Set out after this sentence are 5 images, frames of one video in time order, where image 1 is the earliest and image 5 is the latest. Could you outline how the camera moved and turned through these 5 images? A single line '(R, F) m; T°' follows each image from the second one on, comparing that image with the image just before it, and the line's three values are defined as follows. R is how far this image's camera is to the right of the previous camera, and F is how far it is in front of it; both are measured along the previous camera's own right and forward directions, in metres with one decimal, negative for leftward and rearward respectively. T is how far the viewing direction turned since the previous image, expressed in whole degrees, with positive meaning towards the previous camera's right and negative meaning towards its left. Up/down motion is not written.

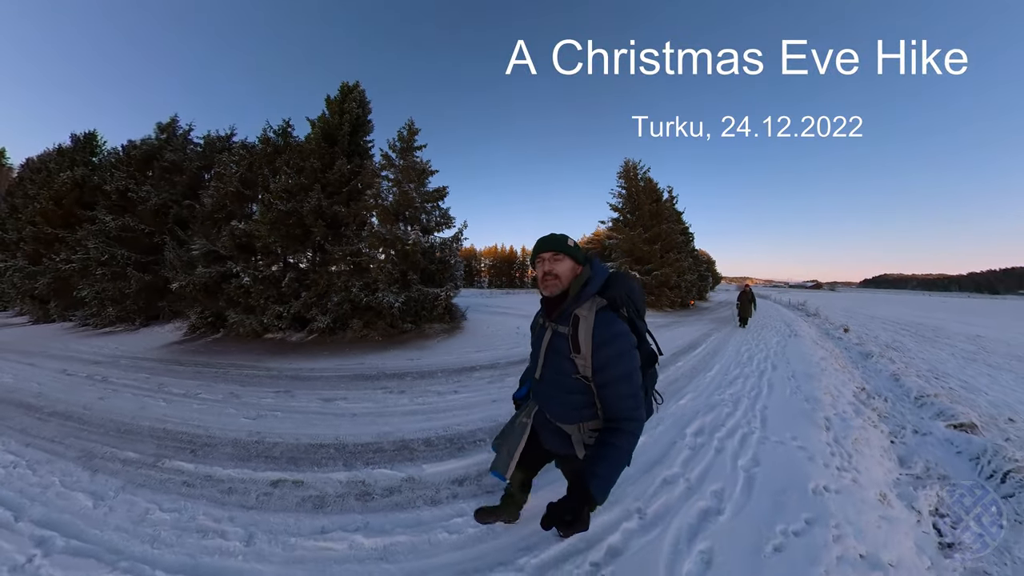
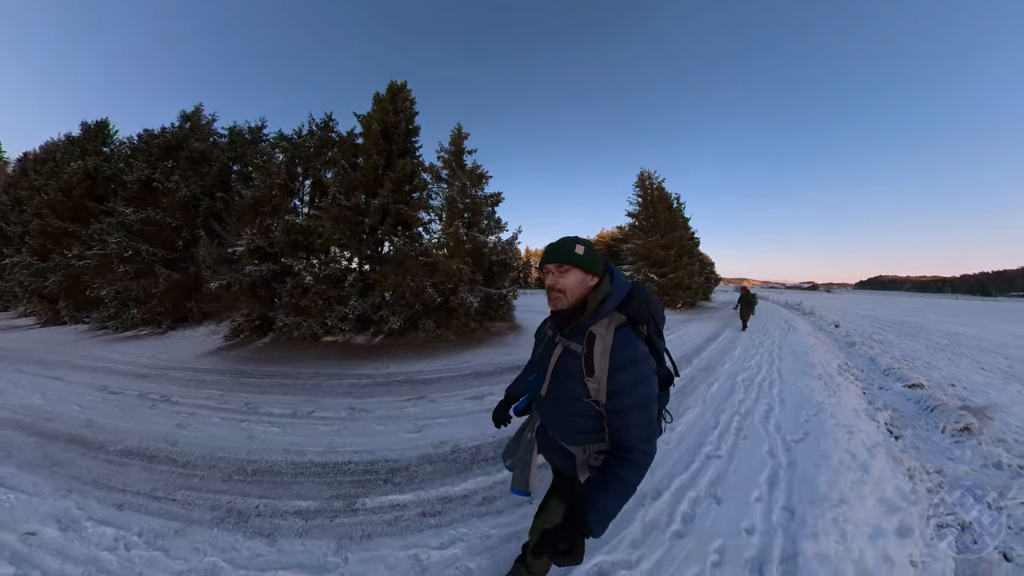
(-1.3, +0.4) m; +1°
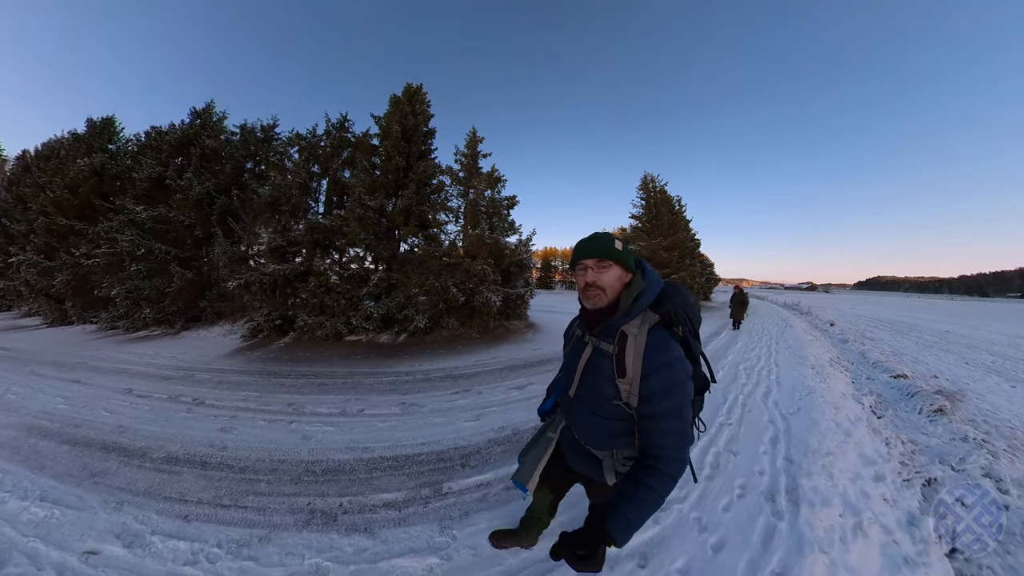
(-0.3, -0.1) m; 0°
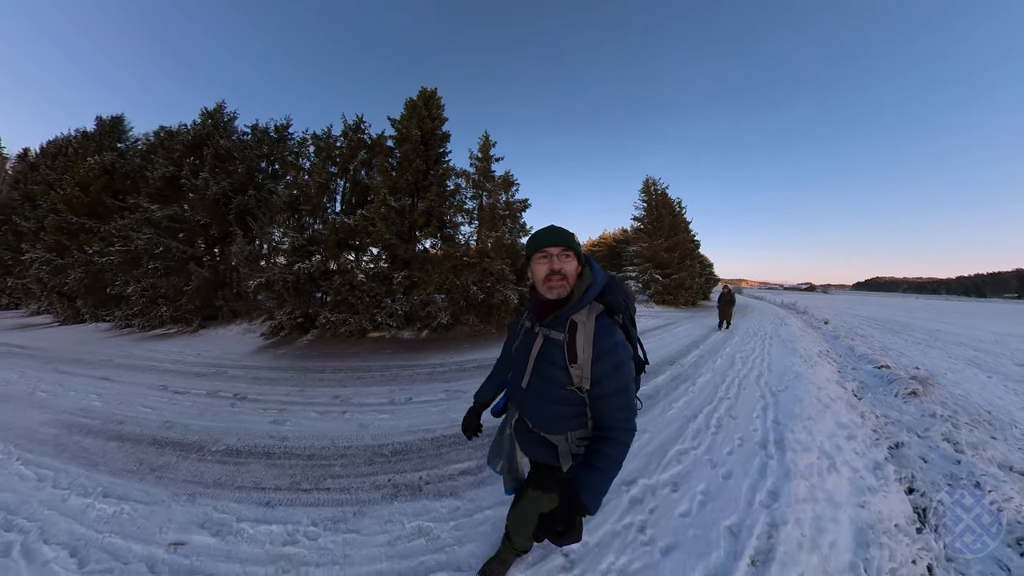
(-0.3, -0.3) m; 0°
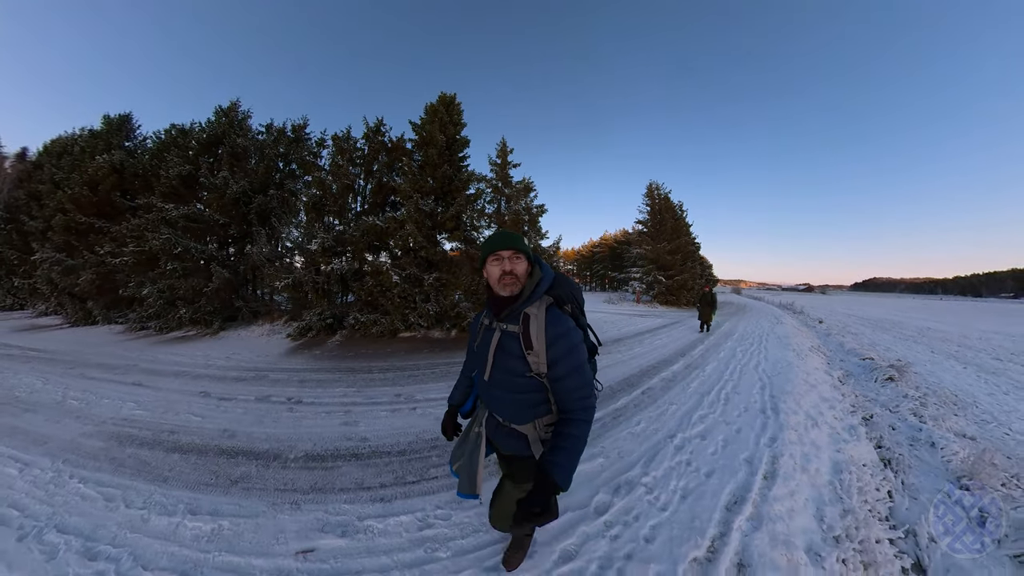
(-0.4, -0.5) m; 0°
